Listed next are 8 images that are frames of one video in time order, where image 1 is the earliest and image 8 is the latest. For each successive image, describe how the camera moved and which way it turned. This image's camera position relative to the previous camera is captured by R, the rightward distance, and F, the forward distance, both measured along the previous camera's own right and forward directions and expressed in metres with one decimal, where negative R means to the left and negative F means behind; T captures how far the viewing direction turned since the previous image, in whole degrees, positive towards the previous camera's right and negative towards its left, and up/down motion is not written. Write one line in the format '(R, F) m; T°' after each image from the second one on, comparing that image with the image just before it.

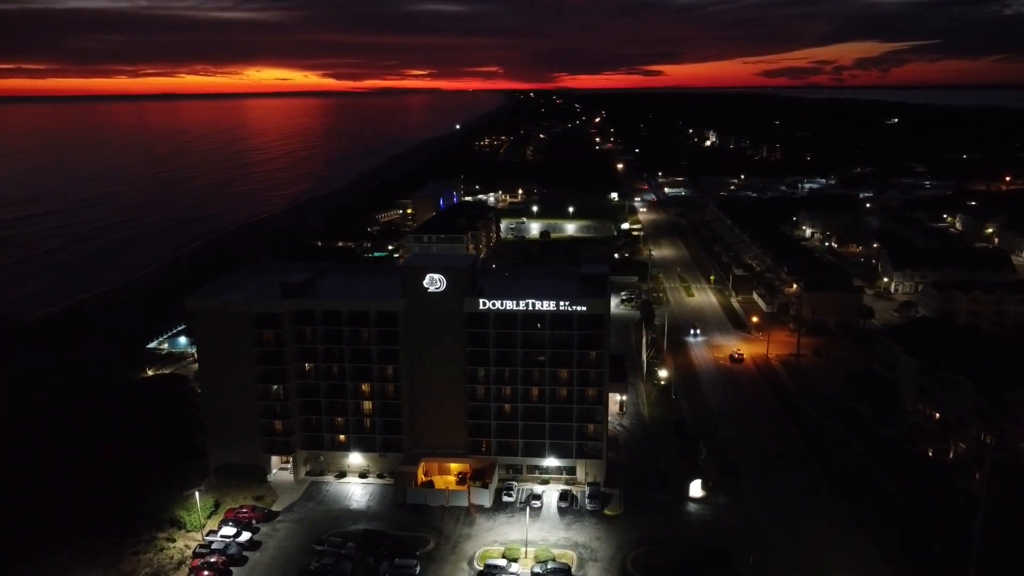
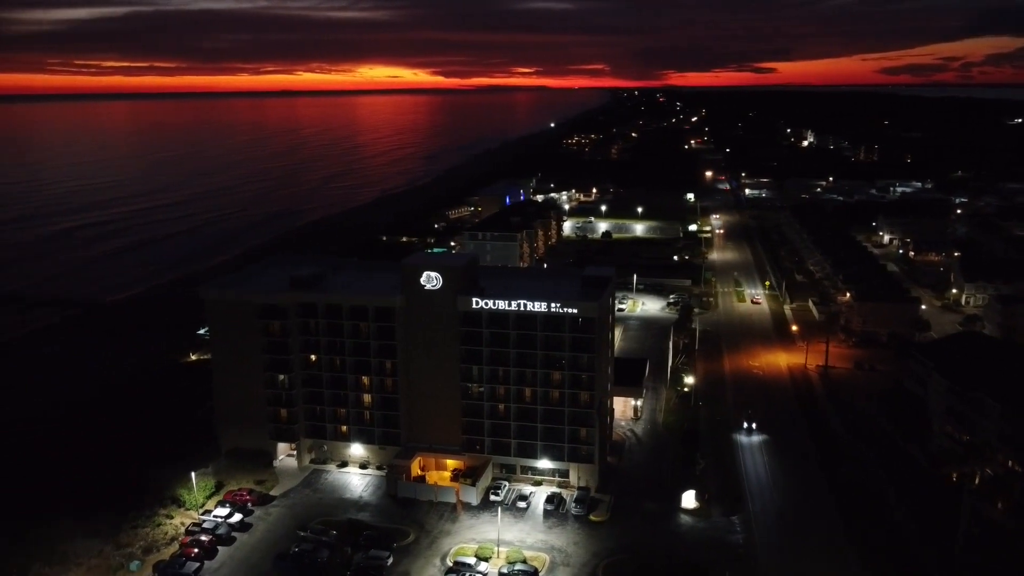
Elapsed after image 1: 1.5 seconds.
(+4.7, +0.2) m; -7°
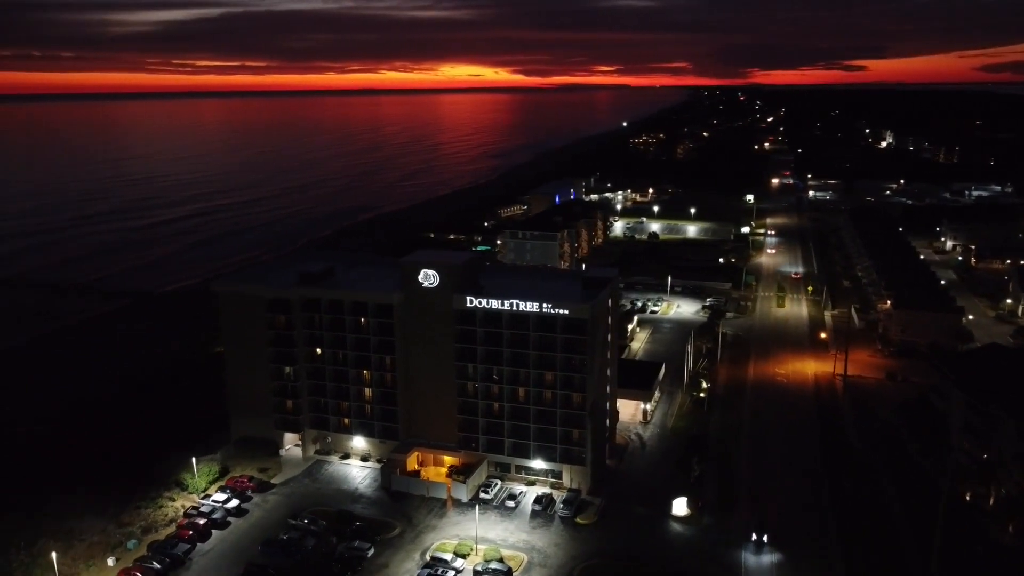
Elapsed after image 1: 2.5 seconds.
(+3.7, +0.1) m; -5°
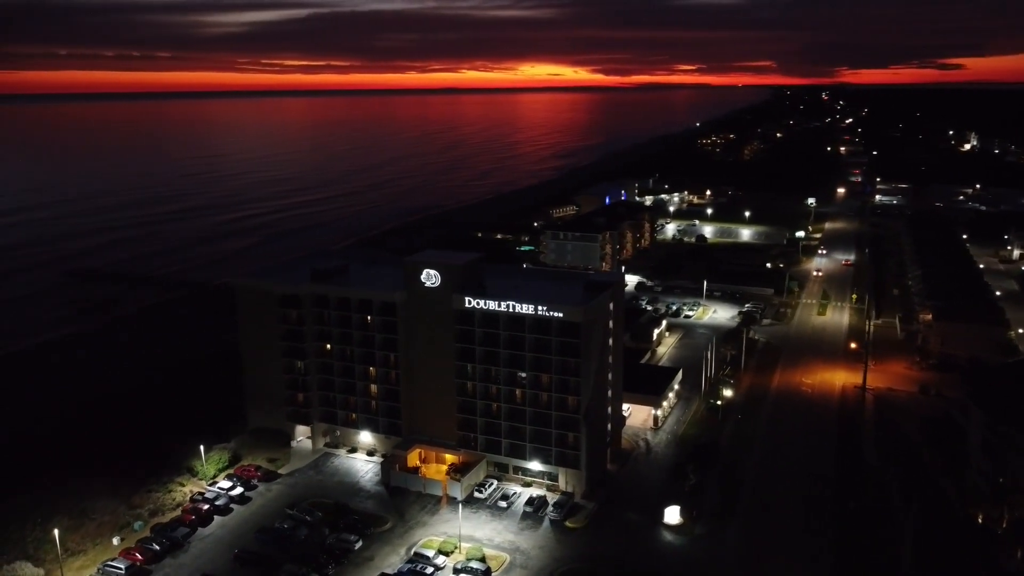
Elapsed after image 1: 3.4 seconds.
(+3.4, 0.0) m; -5°
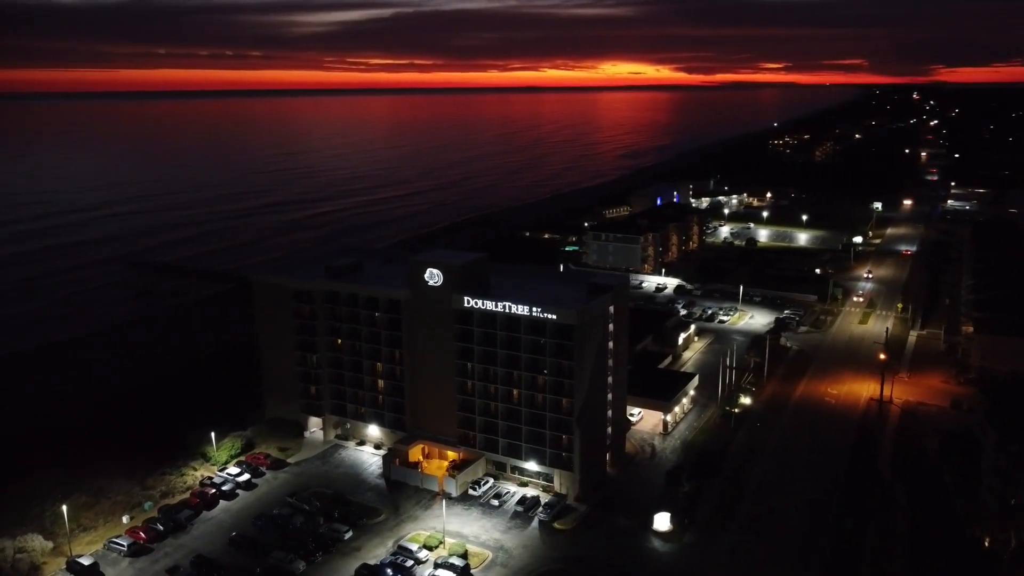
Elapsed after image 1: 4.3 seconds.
(+3.5, -0.1) m; -5°
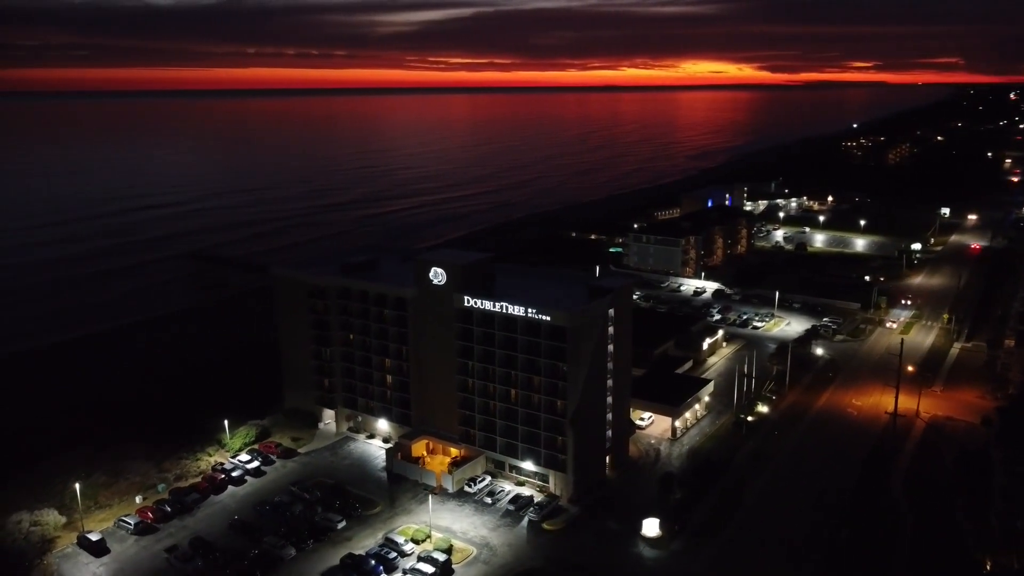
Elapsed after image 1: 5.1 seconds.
(+3.4, -0.2) m; -5°
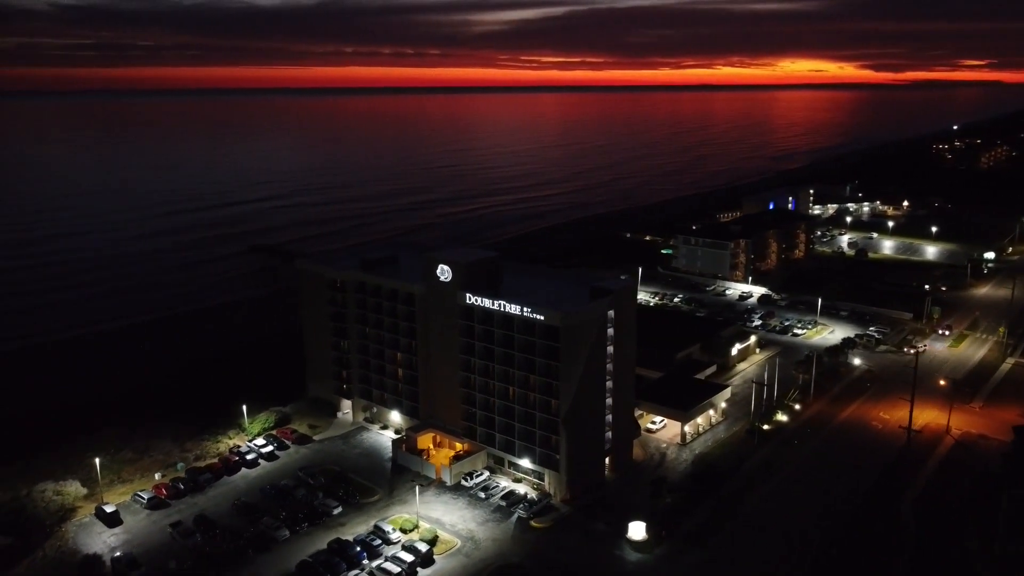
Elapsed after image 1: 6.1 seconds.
(+4.0, -0.2) m; -6°
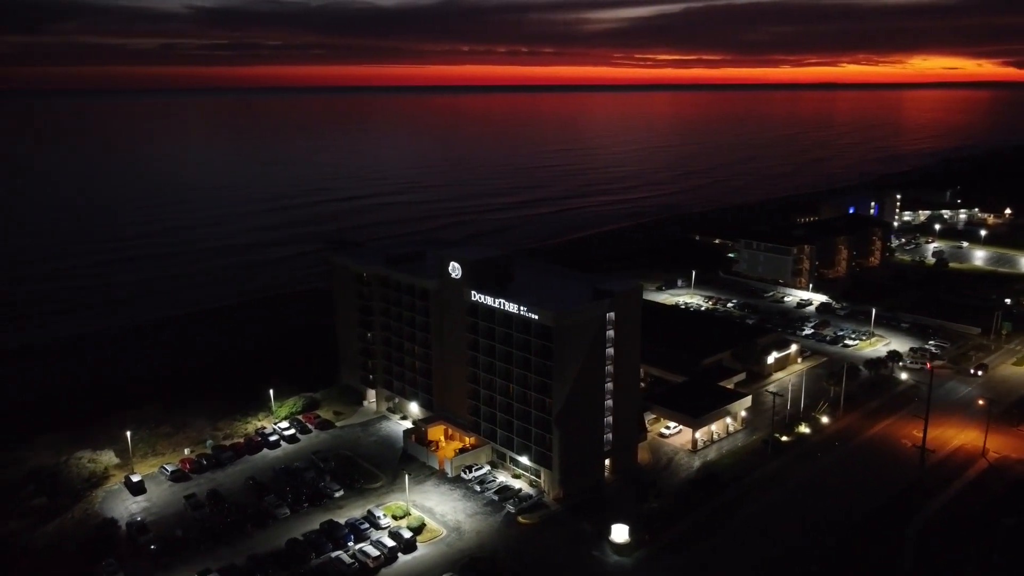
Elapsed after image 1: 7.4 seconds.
(+4.9, -0.3) m; -7°
